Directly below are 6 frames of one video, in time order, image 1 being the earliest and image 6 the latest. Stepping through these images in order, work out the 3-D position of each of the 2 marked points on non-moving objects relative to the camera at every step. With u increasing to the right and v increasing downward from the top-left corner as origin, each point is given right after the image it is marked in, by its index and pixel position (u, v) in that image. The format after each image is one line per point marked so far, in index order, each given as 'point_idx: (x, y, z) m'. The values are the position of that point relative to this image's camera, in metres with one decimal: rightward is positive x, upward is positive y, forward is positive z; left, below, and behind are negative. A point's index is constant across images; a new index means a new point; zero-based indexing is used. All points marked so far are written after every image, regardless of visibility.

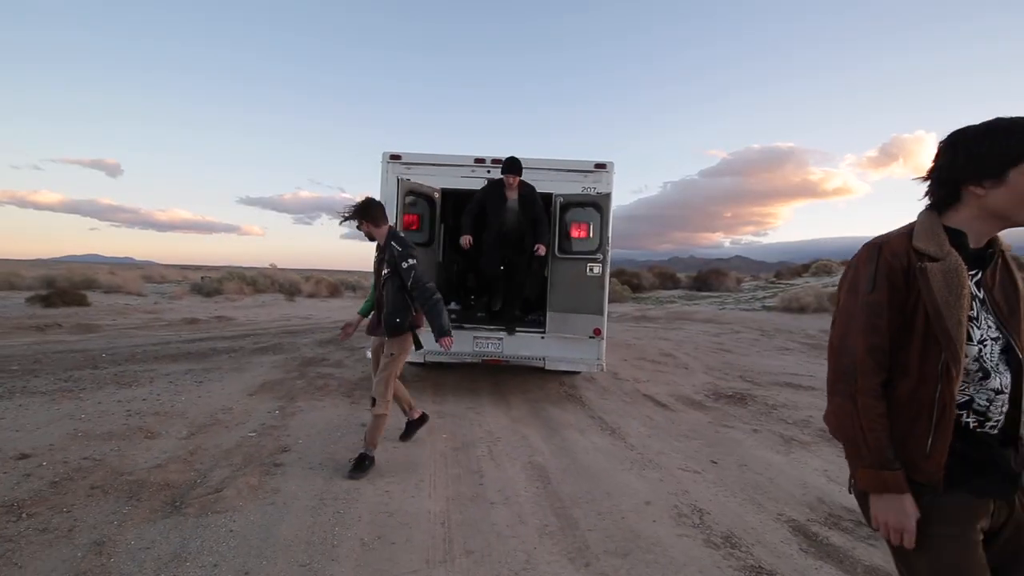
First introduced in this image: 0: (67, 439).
0: (-4.4, -1.5, +4.8) m
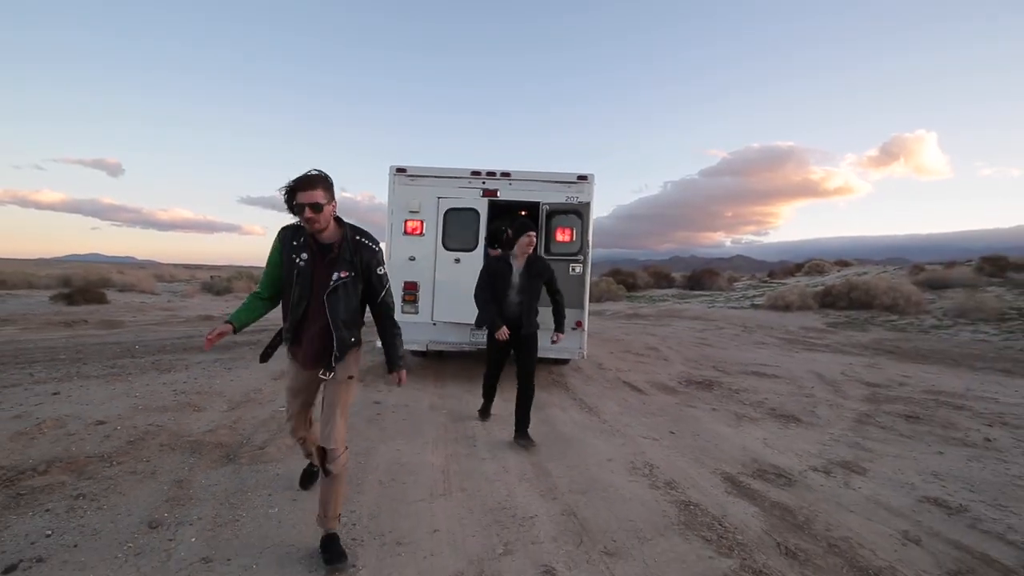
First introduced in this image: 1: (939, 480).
0: (-4.5, -1.4, +5.8) m
1: (+4.2, -1.9, +4.8) m
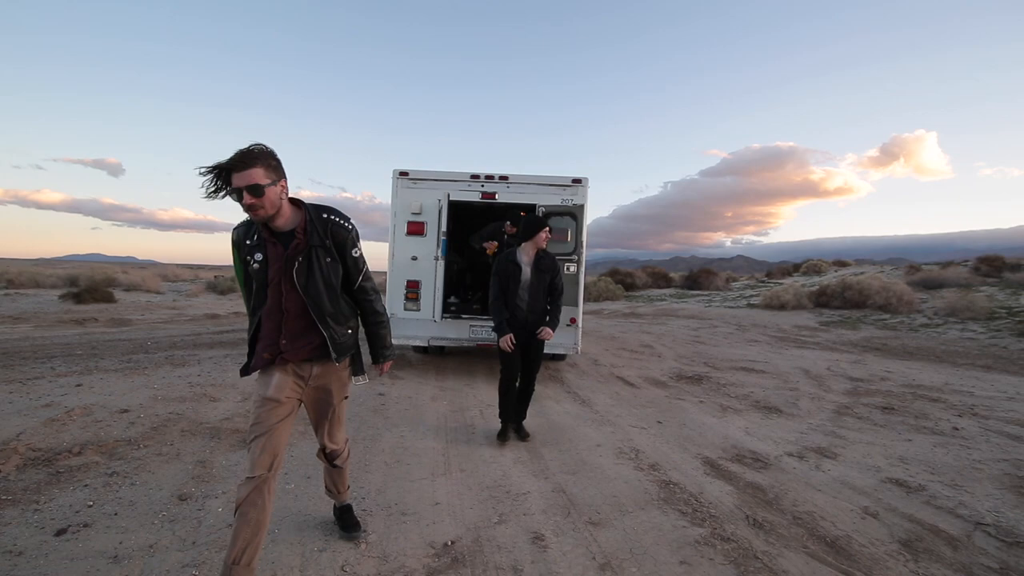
0: (-4.5, -1.4, +6.2) m
1: (+4.2, -1.9, +5.2) m
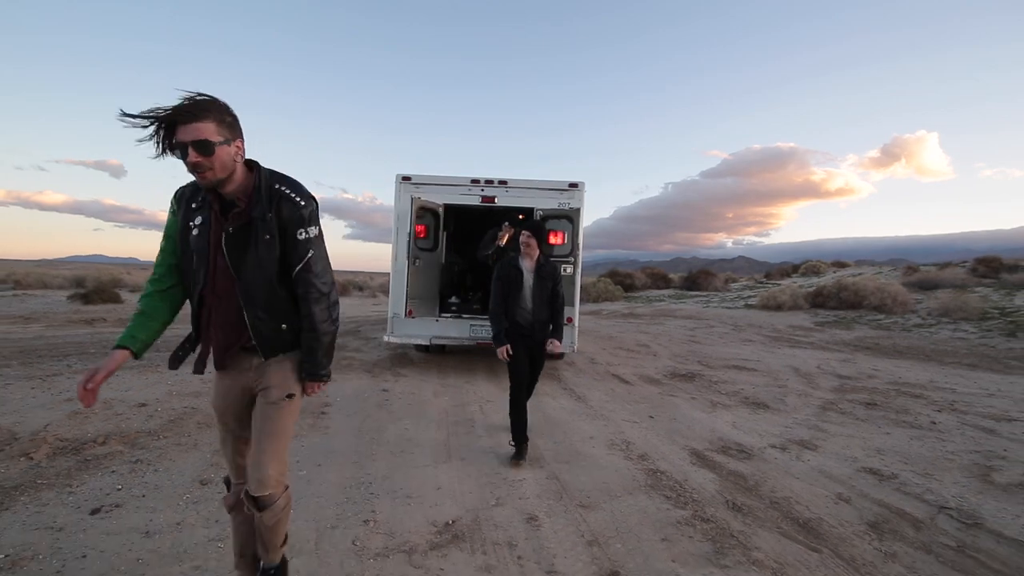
0: (-4.6, -1.4, +6.5) m
1: (+4.1, -1.9, +5.5) m
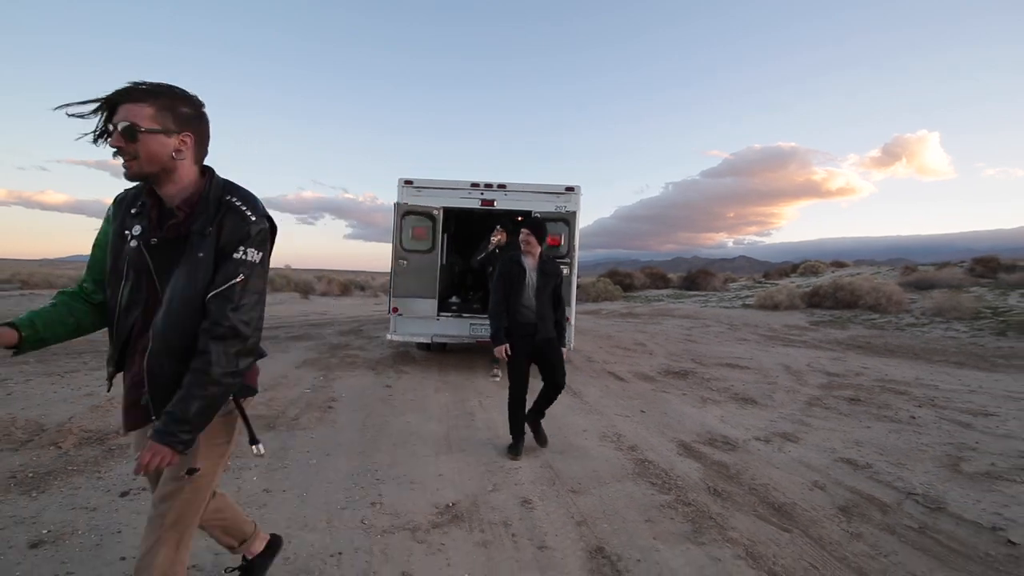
0: (-4.6, -1.4, +6.8) m
1: (+4.1, -1.9, +5.8) m
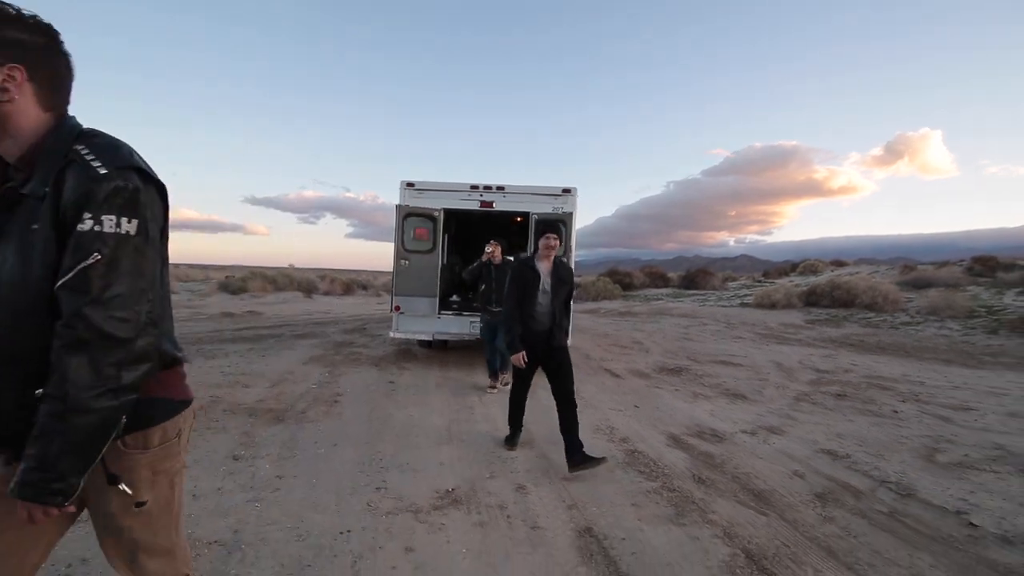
0: (-4.6, -1.4, +7.1) m
1: (+4.1, -1.9, +6.1) m
